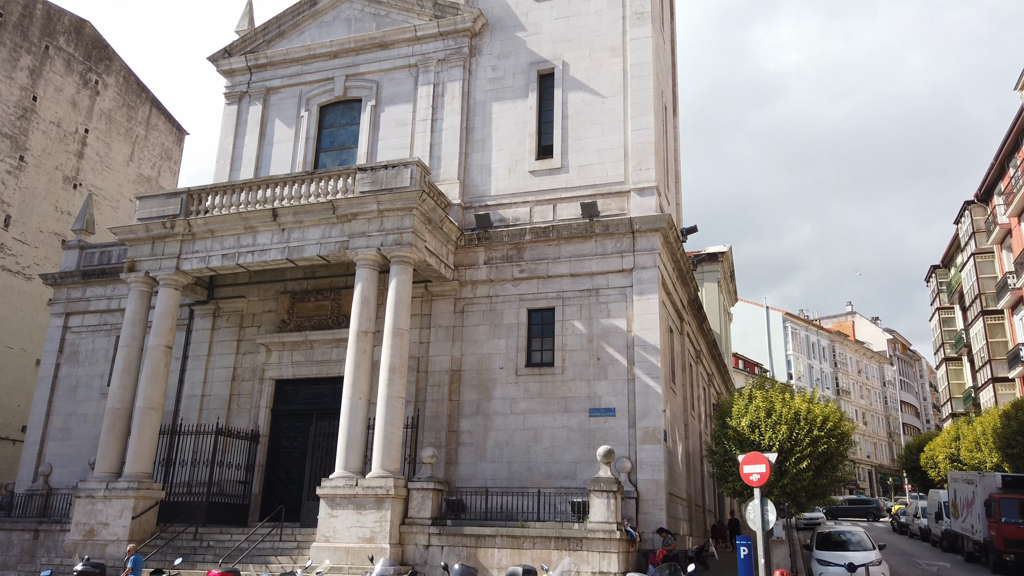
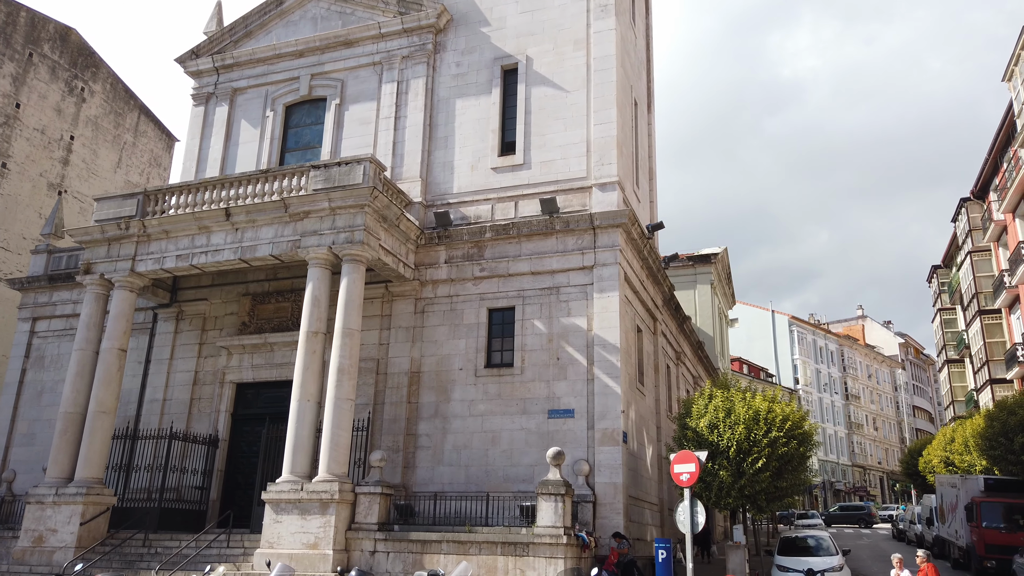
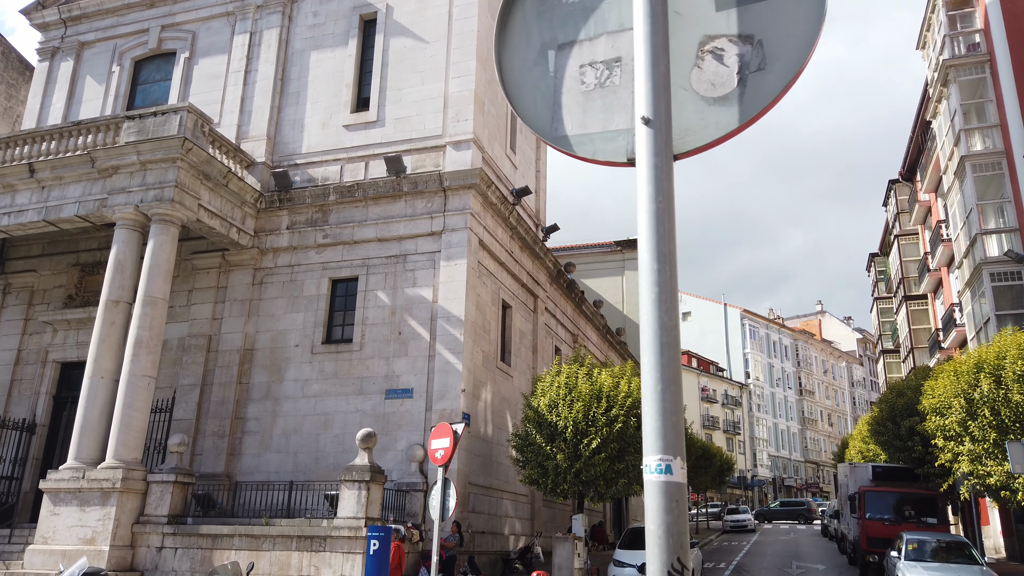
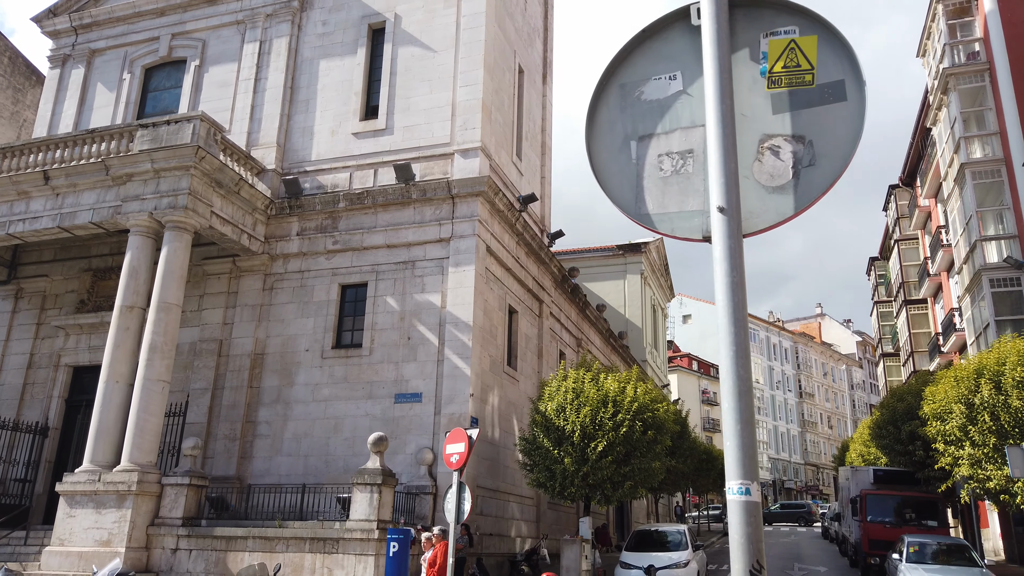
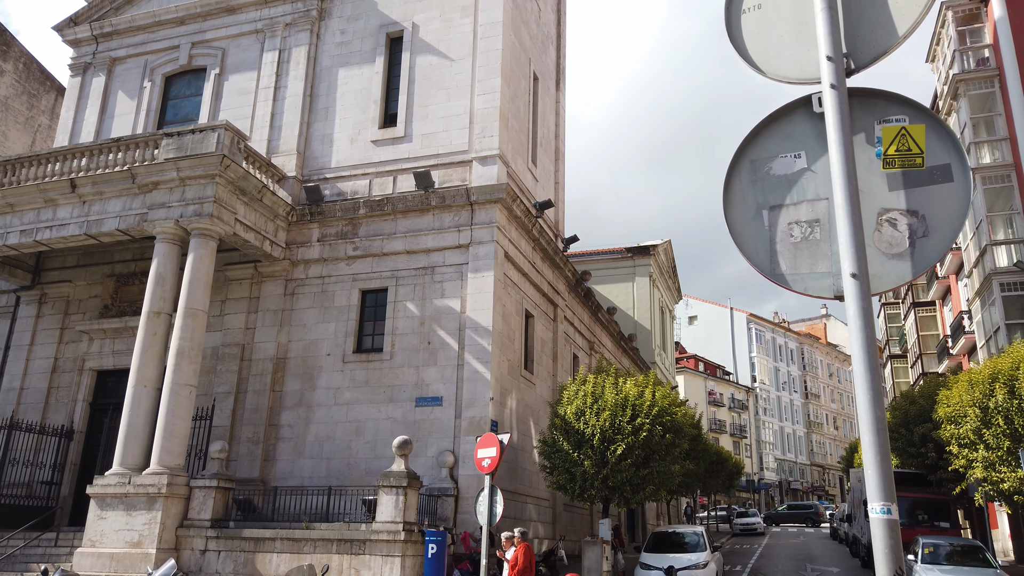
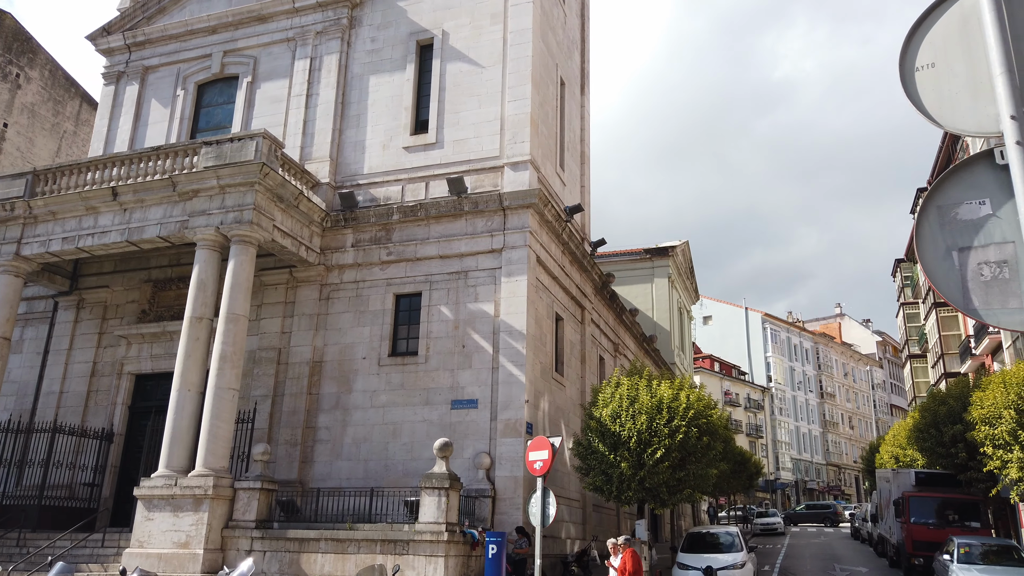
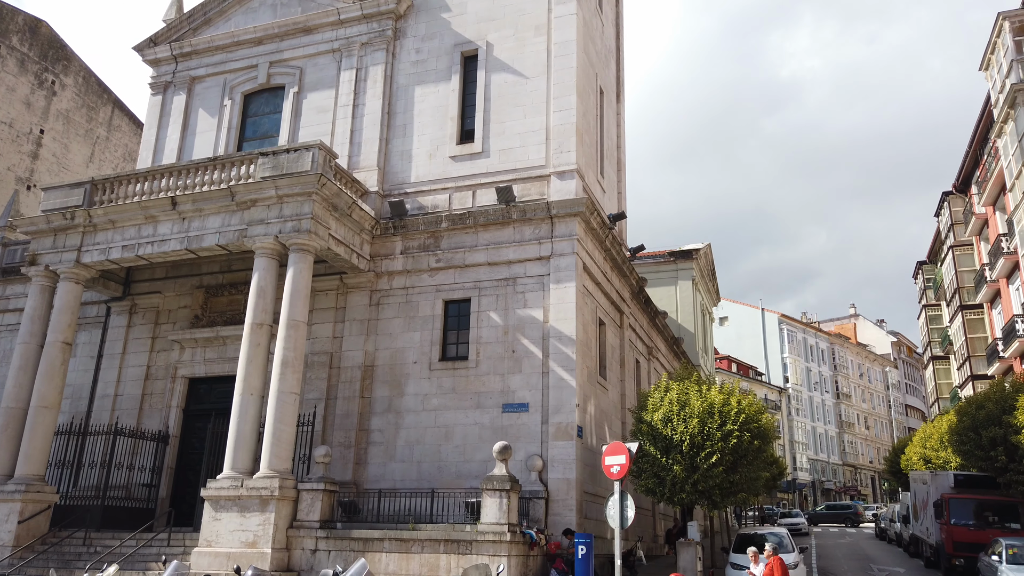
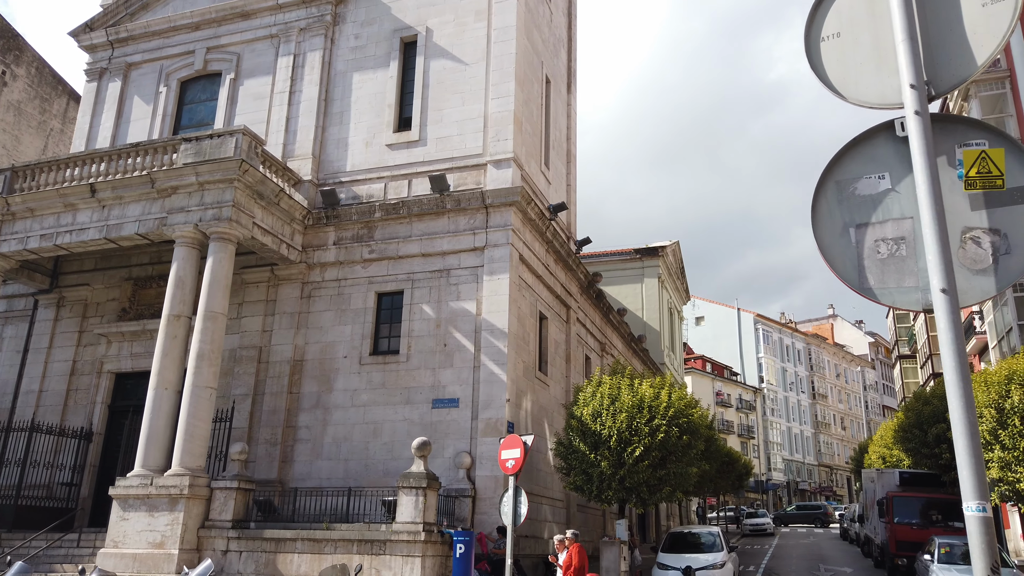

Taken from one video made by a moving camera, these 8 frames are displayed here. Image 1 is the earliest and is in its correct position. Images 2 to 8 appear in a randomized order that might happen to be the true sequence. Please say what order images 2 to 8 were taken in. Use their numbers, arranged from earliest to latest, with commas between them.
2, 7, 6, 8, 5, 4, 3
